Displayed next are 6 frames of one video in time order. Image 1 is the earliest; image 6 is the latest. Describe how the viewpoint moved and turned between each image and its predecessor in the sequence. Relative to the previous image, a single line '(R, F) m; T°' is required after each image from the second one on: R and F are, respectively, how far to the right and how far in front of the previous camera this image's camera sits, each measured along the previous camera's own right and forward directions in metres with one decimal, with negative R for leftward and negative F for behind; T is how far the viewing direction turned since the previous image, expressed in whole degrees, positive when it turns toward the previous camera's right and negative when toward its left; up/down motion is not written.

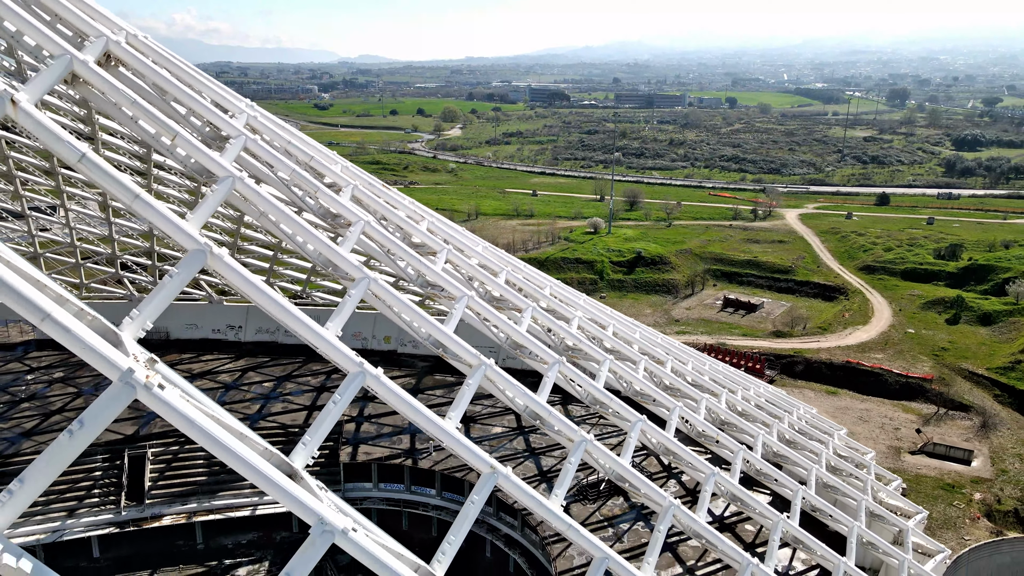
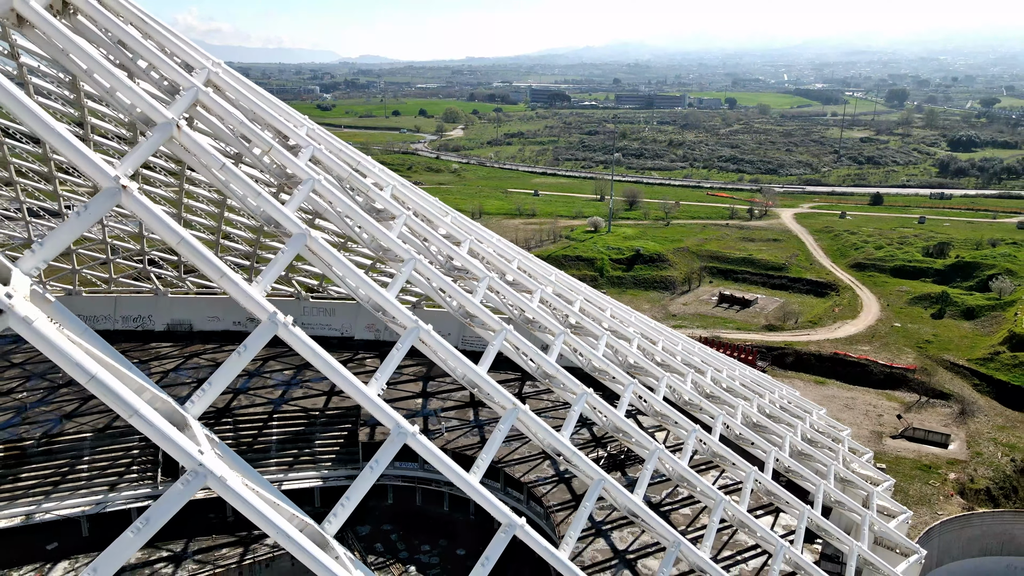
(-0.1, -1.4) m; 0°
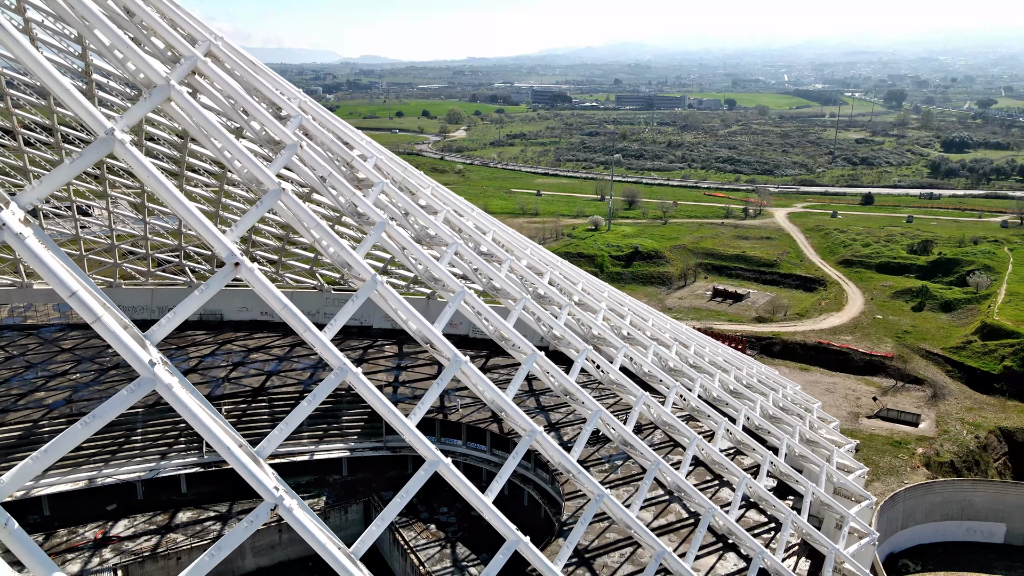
(-0.2, -2.1) m; 0°
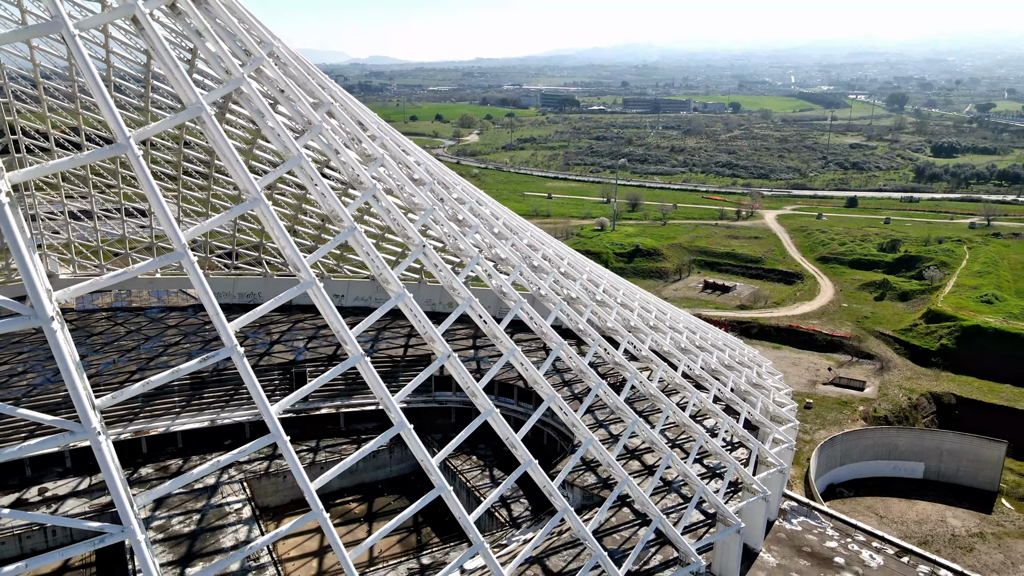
(-0.6, -5.9) m; -1°
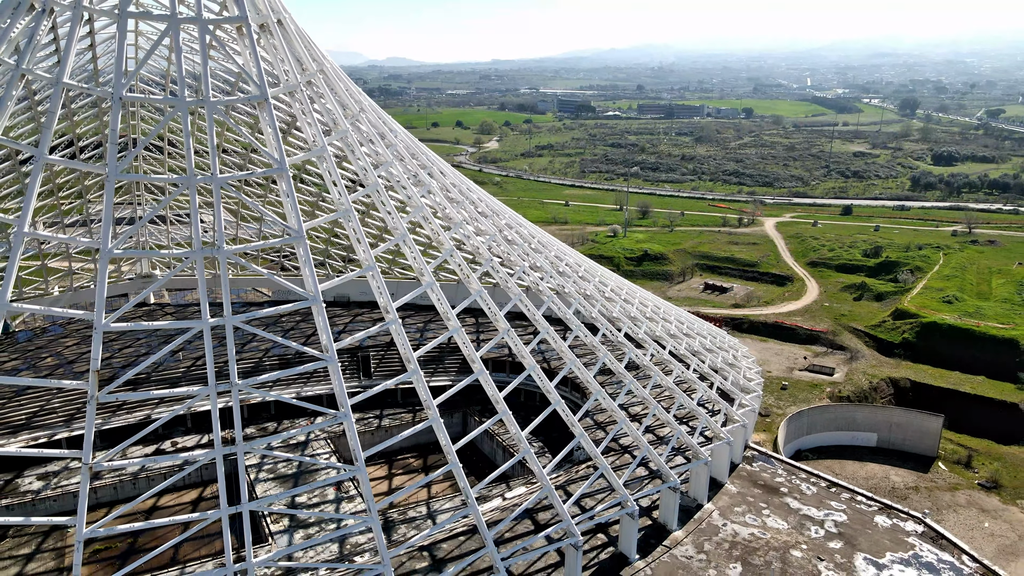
(-0.5, -6.1) m; -1°
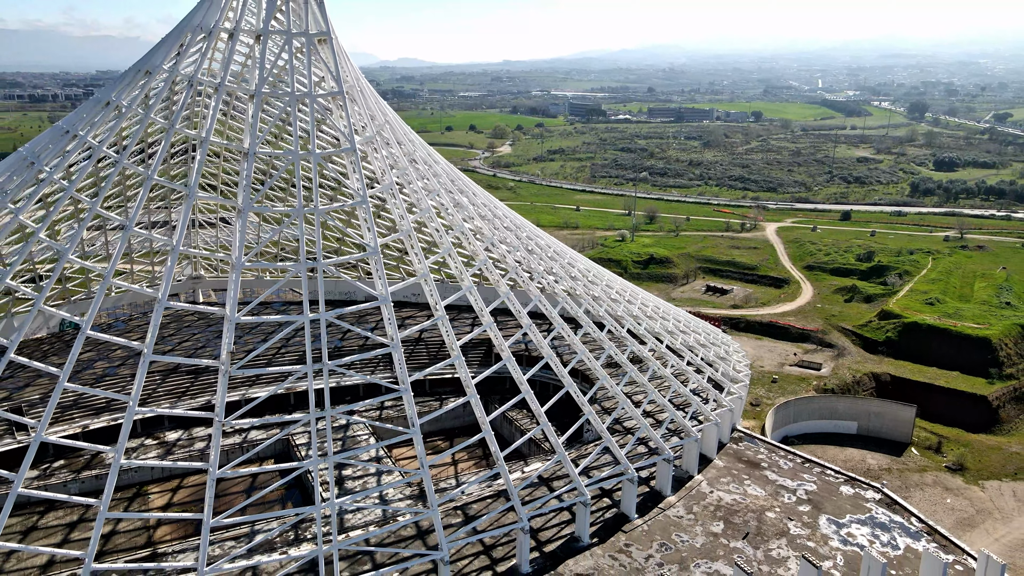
(-0.3, -3.8) m; -1°
